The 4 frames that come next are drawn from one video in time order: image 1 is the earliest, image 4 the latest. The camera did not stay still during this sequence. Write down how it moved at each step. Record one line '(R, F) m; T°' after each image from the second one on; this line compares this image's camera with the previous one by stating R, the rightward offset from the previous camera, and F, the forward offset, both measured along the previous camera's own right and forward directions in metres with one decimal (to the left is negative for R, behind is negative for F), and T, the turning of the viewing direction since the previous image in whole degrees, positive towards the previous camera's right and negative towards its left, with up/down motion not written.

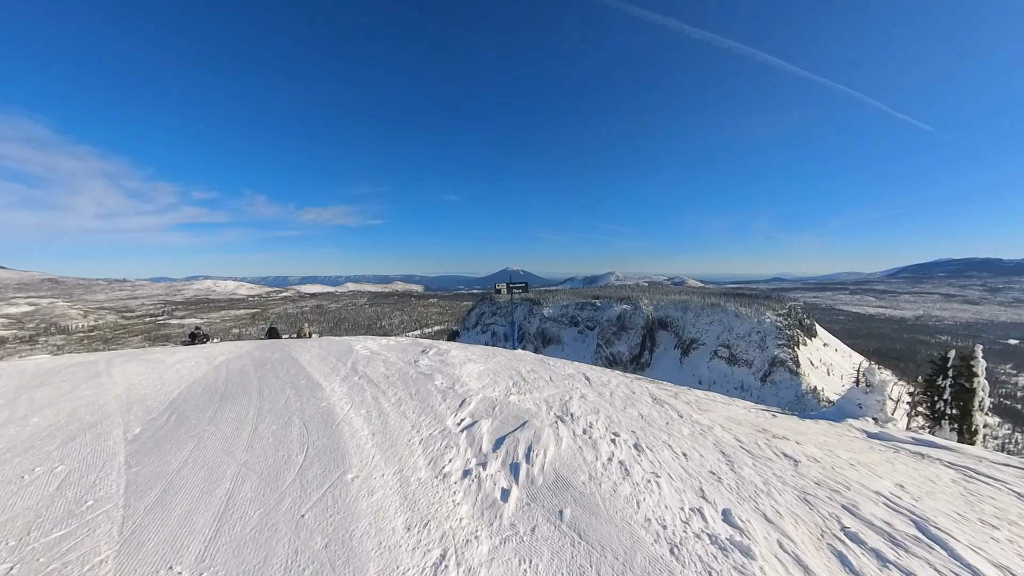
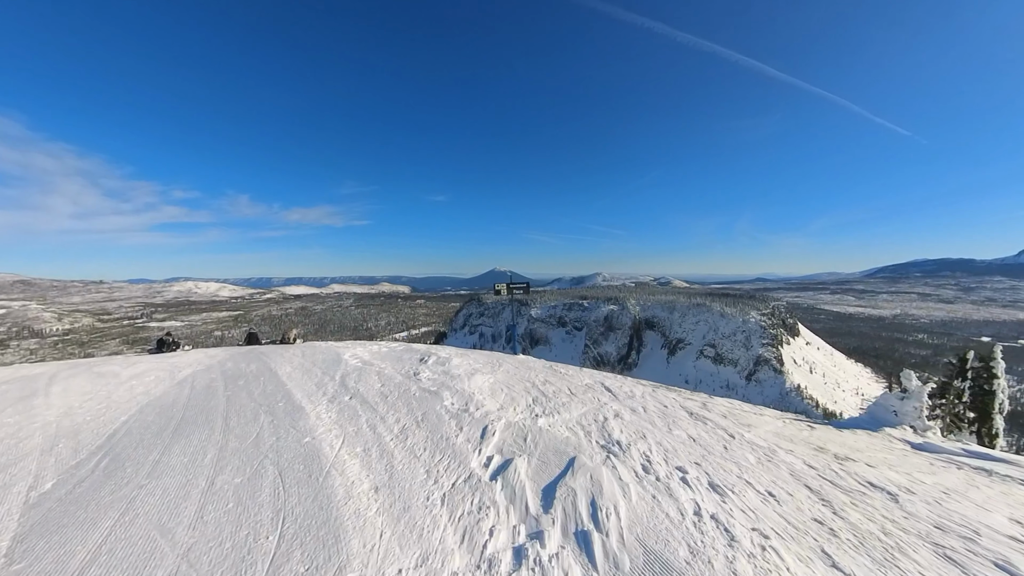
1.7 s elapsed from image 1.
(-0.8, +1.6) m; +2°
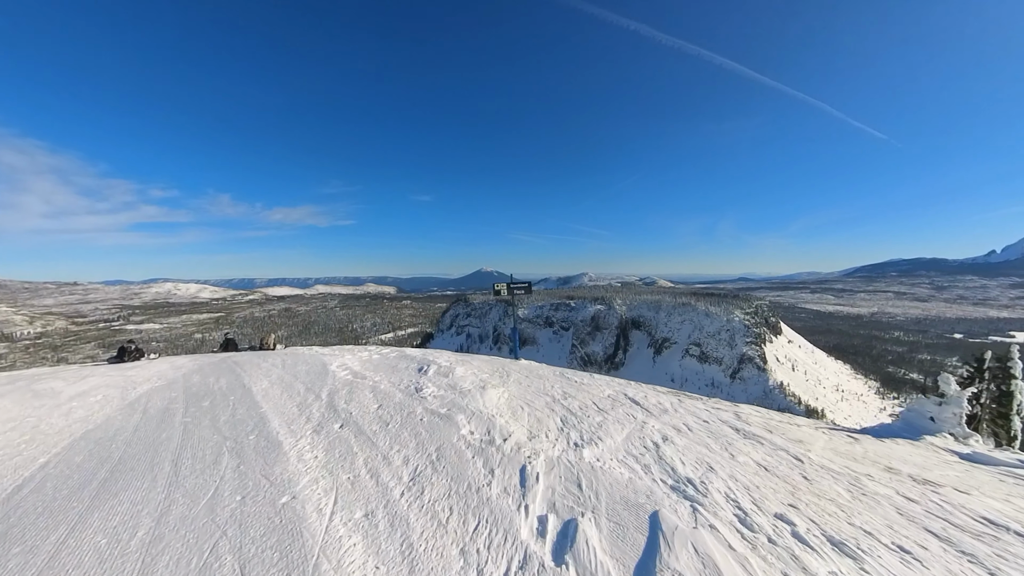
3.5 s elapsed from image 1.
(-0.8, +1.6) m; +2°
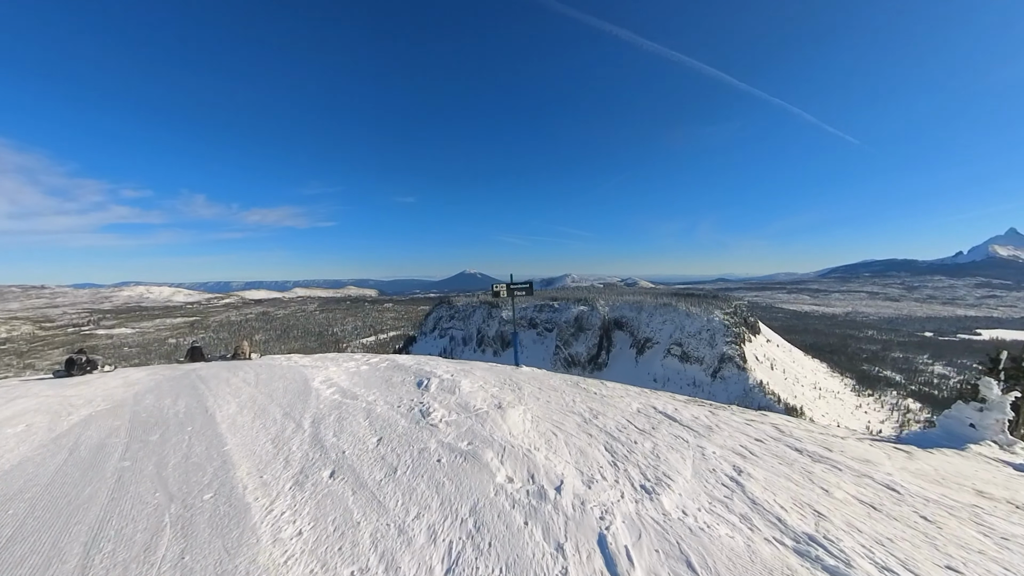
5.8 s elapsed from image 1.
(-0.8, +1.5) m; +2°
